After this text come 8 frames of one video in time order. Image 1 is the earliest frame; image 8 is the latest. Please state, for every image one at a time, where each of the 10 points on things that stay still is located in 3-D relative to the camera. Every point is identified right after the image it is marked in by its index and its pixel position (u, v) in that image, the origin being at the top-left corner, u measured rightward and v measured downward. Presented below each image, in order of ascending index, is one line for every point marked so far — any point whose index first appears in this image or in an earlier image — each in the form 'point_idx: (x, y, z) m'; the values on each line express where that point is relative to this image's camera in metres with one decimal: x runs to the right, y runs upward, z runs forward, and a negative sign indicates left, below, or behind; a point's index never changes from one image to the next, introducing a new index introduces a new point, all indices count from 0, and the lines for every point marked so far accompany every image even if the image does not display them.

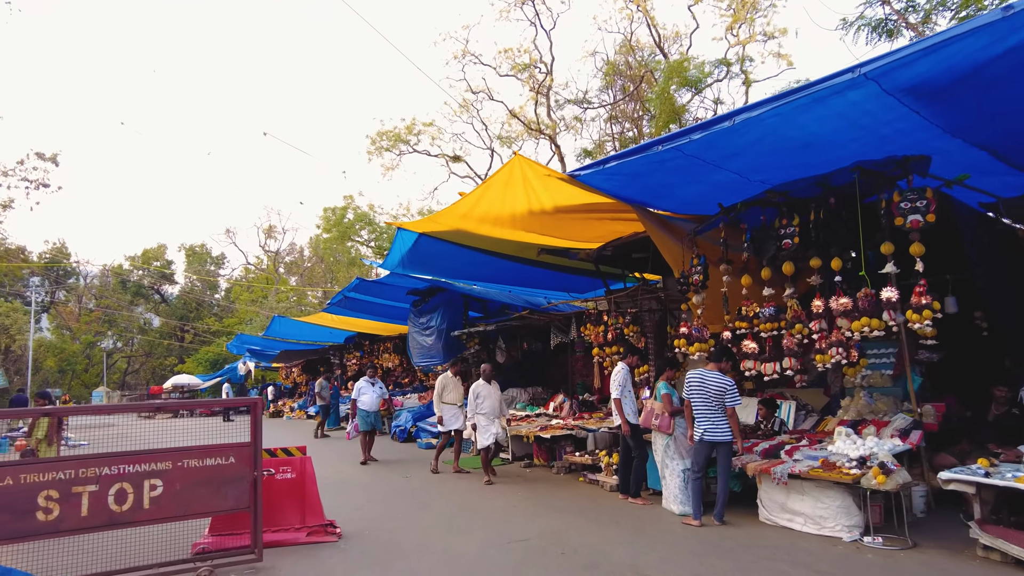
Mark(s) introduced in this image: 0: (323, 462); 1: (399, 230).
0: (-2.8, -2.6, +9.8) m
1: (-1.6, +0.8, +9.3) m
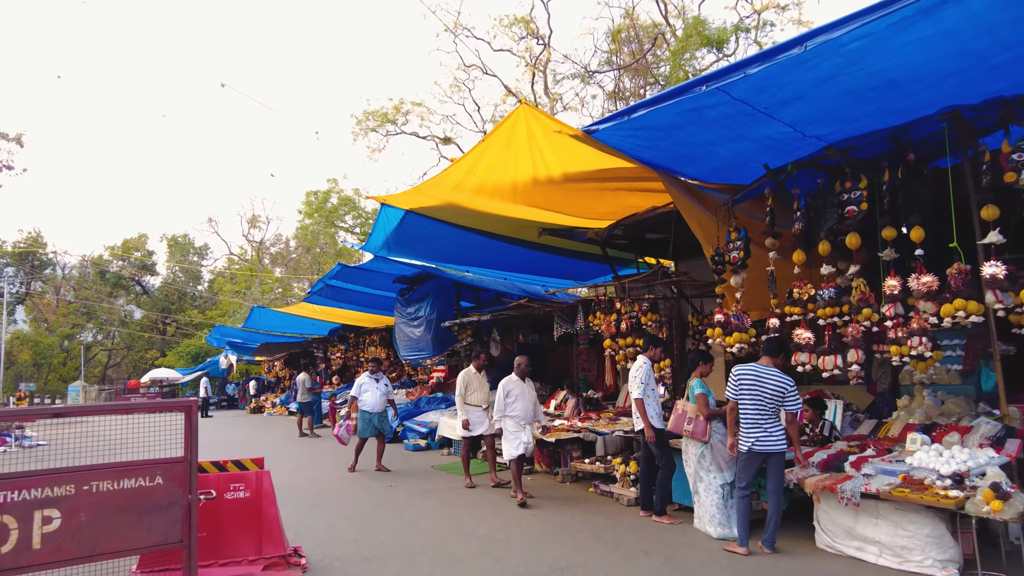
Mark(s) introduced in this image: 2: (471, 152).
0: (-2.9, -2.4, +8.8) m
1: (-1.6, +1.0, +8.2) m
2: (-0.4, +1.2, +5.7) m
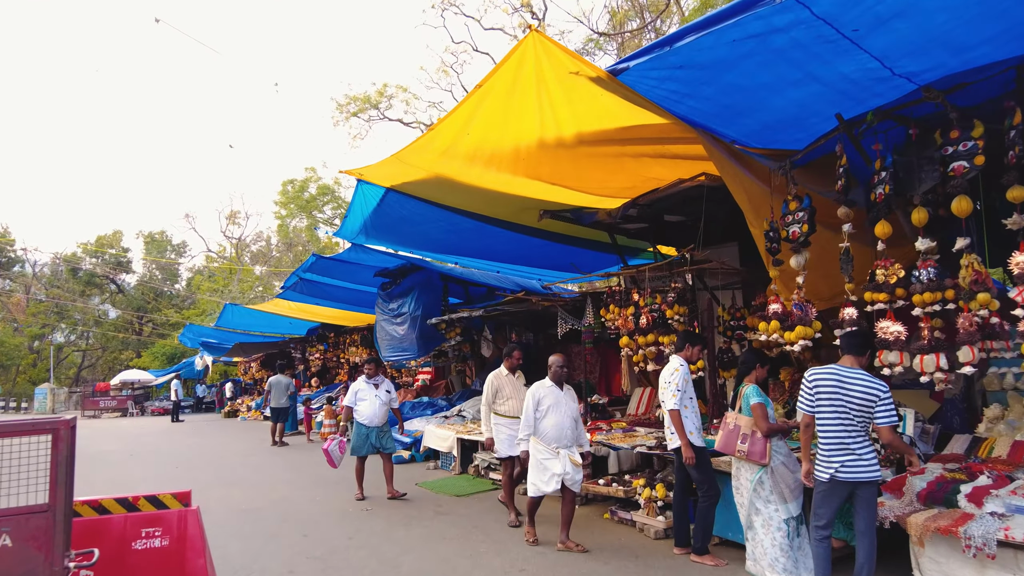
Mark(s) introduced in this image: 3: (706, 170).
0: (-2.9, -2.3, +7.7) m
1: (-1.7, +1.2, +7.1) m
2: (-0.3, +1.3, +4.7) m
3: (+1.7, +1.0, +5.6) m
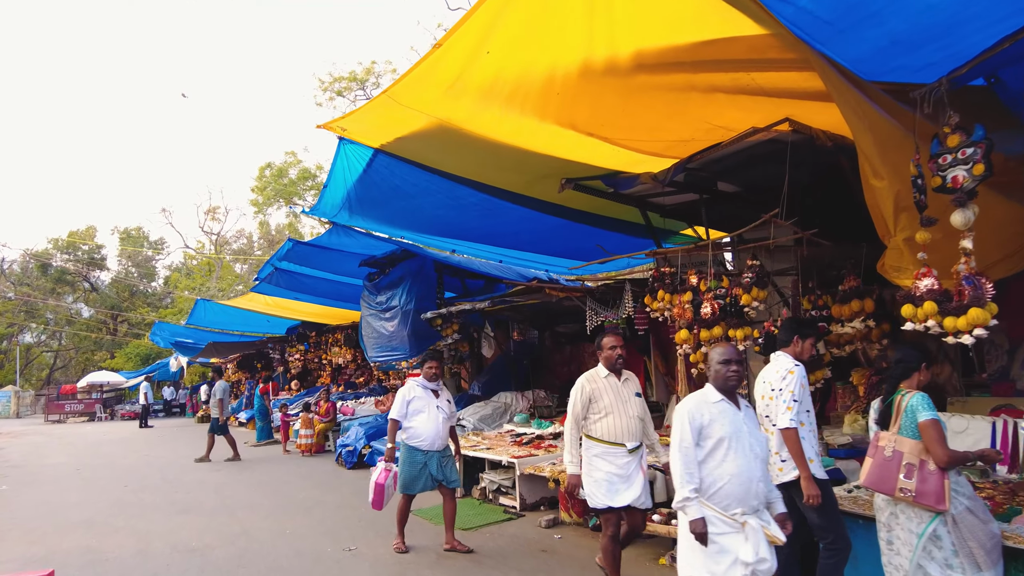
0: (-2.8, -2.2, +6.3) m
1: (-1.5, +1.3, +5.8) m
2: (-0.1, +1.5, +3.4) m
3: (+1.8, +1.2, +4.3) m
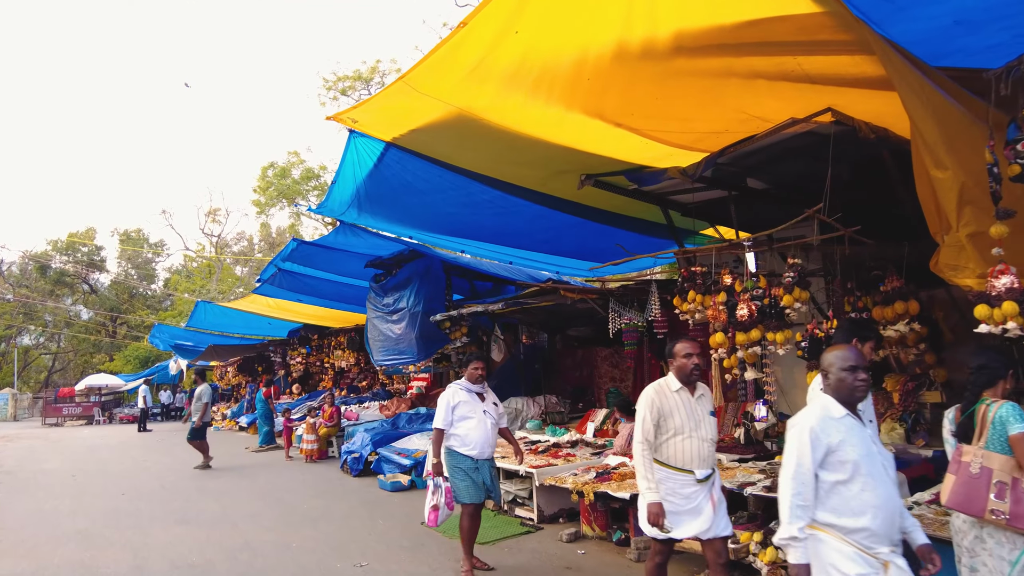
0: (-2.7, -2.2, +6.0) m
1: (-1.3, +1.3, +5.5) m
2: (0.0, +1.5, +3.1) m
3: (+2.0, +1.2, +4.0) m
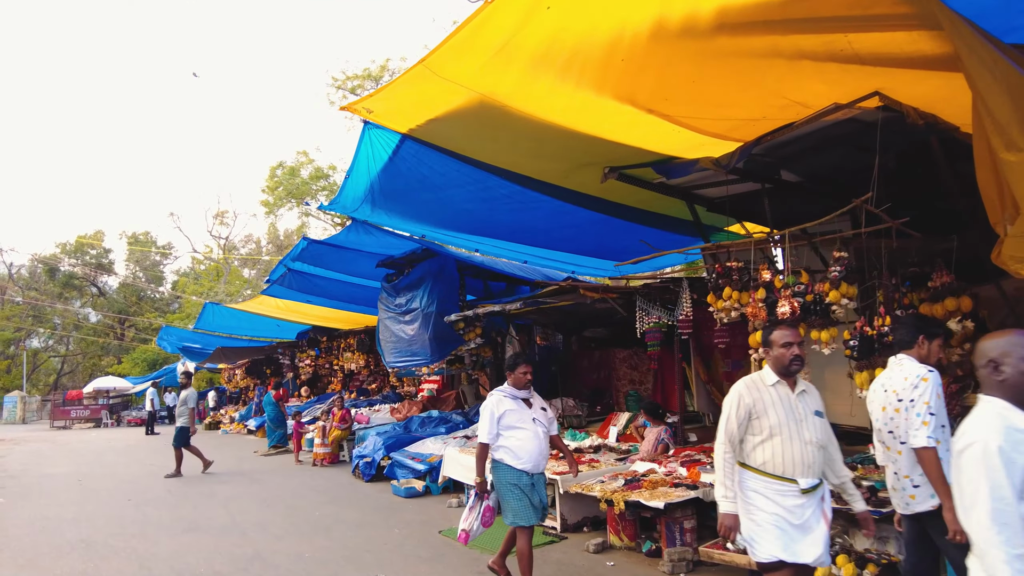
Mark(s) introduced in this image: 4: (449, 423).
0: (-2.5, -2.1, +5.8) m
1: (-1.2, +1.3, +5.3) m
2: (+0.2, +1.5, +2.8) m
3: (+2.2, +1.2, +3.8) m
4: (-0.9, -1.9, +9.2) m
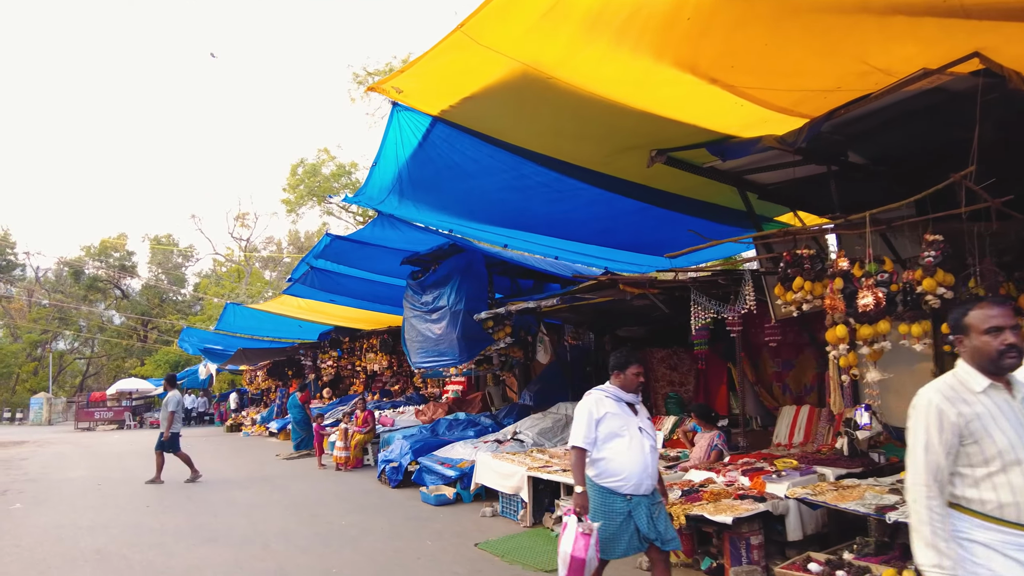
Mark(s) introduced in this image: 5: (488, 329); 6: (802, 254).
0: (-2.1, -2.1, +5.4) m
1: (-0.9, +1.4, +4.9) m
2: (+0.4, +1.6, +2.4) m
3: (+2.4, +1.3, +3.3) m
4: (-0.5, -1.9, +8.8) m
5: (-0.3, -0.5, +8.2) m
6: (+1.8, +0.2, +4.0) m
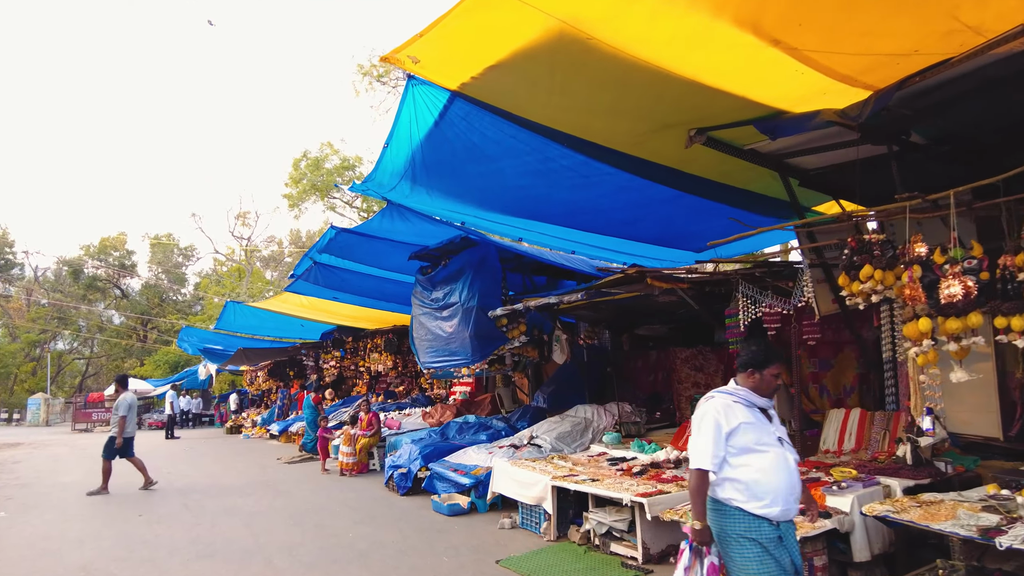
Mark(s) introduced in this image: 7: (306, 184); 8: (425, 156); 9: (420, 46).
0: (-2.0, -2.0, +5.0) m
1: (-0.7, +1.4, +4.5) m
2: (+0.6, +1.6, +2.0) m
3: (+2.6, +1.3, +2.9) m
4: (-0.3, -1.8, +8.3) m
5: (-0.1, -0.5, +7.8) m
6: (+2.0, +0.3, +3.6) m
7: (-5.7, +2.8, +17.8) m
8: (-0.7, +1.1, +5.3) m
9: (-0.5, +1.4, +3.8) m
